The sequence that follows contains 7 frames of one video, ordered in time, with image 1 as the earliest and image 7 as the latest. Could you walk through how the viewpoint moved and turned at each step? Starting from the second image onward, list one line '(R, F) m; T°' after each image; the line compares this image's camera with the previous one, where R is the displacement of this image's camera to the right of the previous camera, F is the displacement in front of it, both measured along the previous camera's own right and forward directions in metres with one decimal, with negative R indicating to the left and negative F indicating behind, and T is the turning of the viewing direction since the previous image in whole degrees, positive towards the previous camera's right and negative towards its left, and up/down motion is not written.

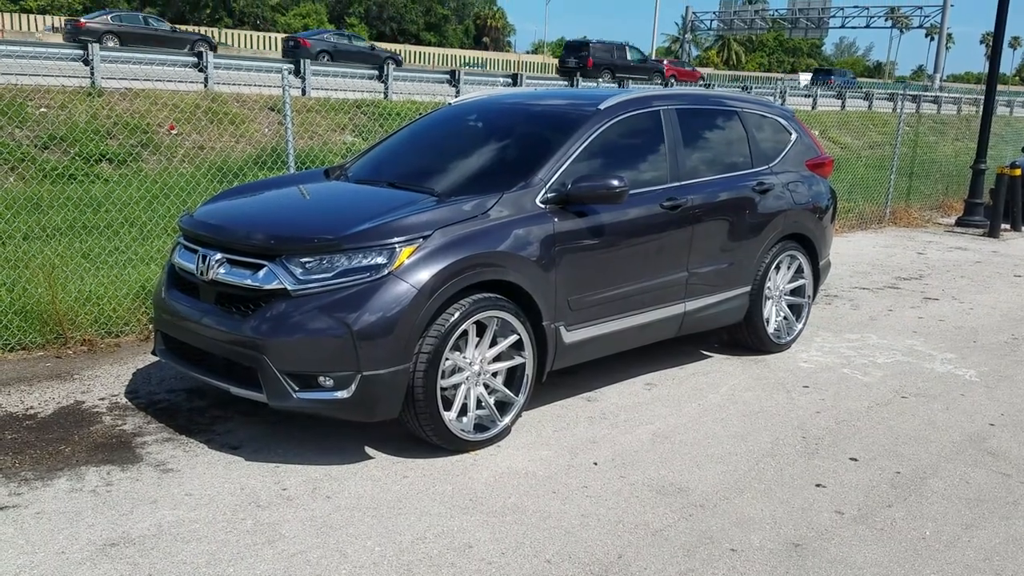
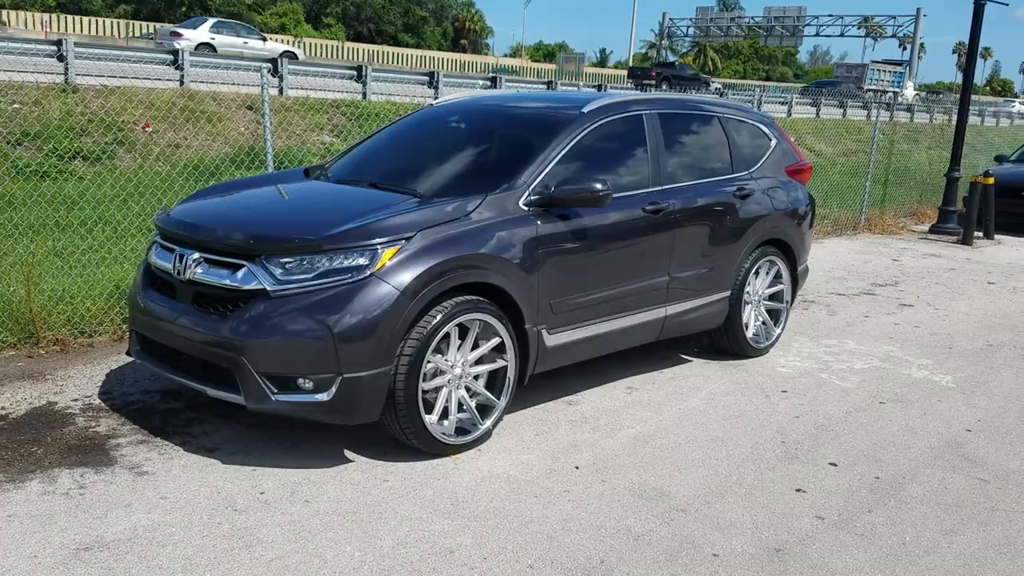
(0.0, 0.0) m; +1°
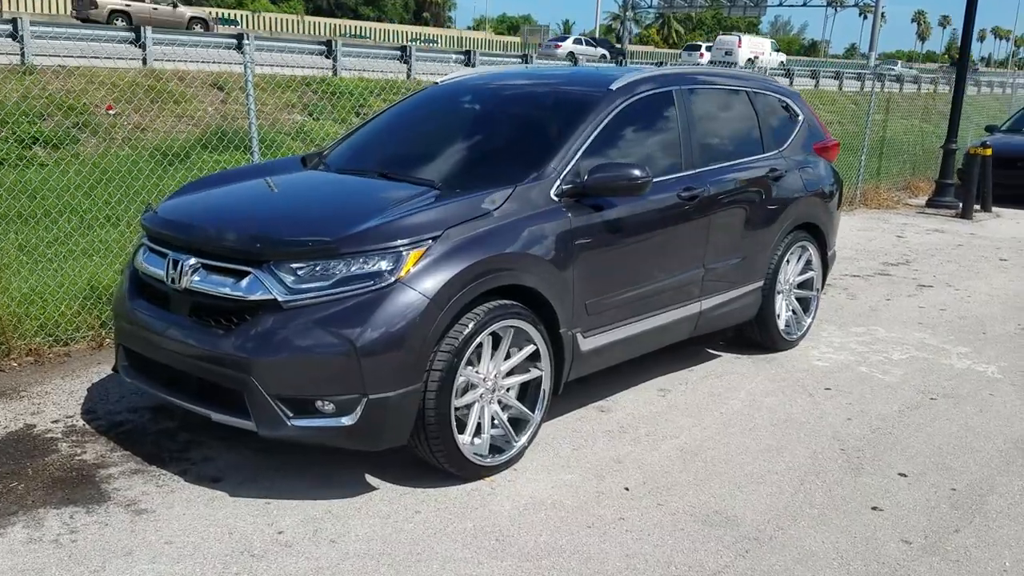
(-0.3, +0.5) m; +2°
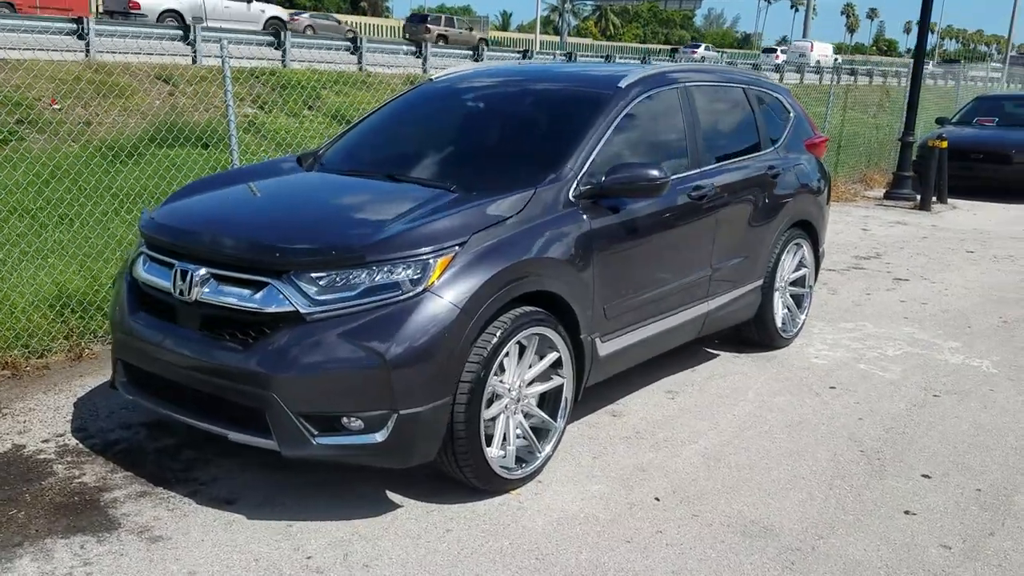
(-0.3, +0.1) m; +4°
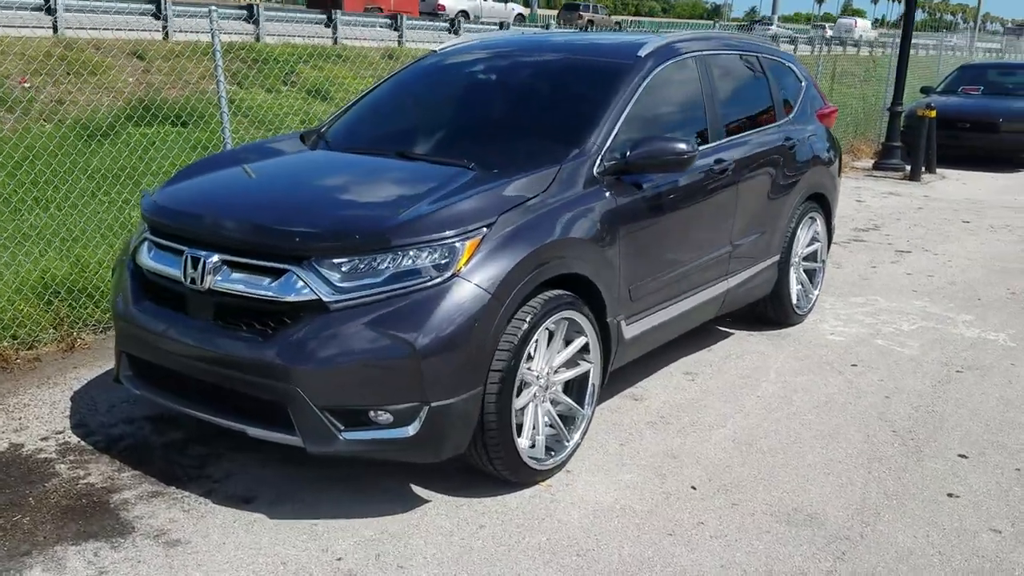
(-0.2, +0.2) m; +2°
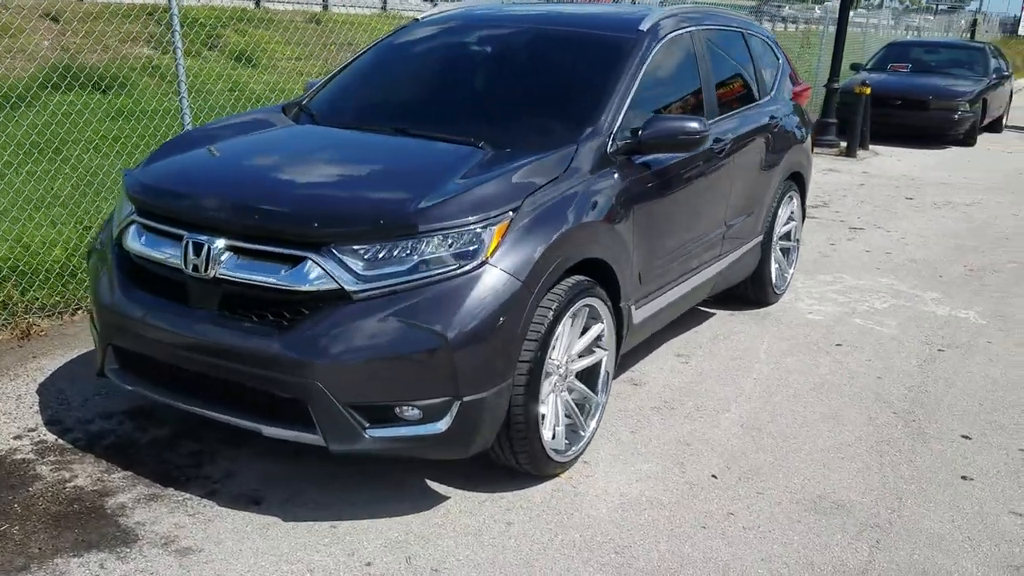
(-0.4, +0.2) m; +5°
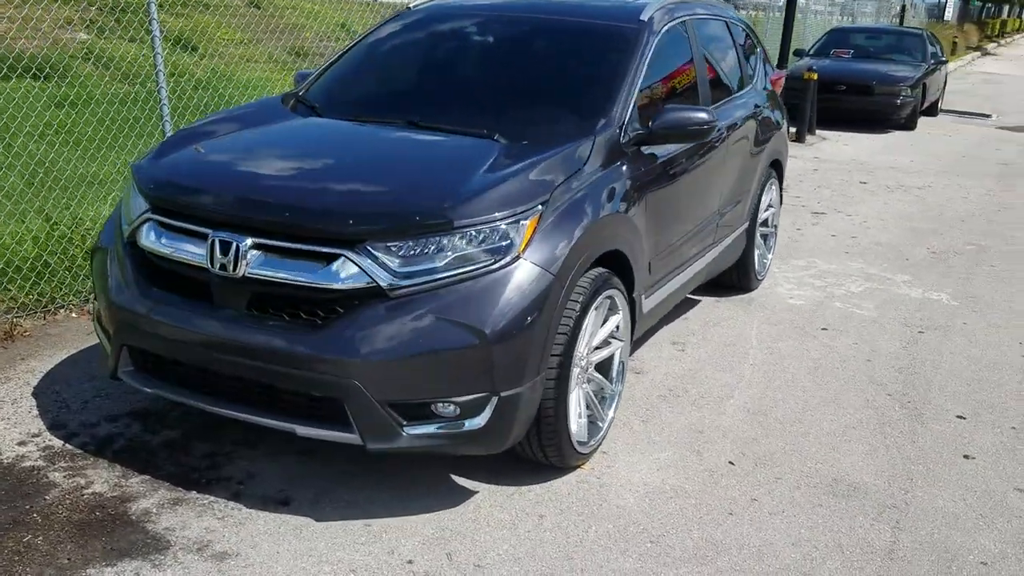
(-0.3, 0.0) m; +4°
